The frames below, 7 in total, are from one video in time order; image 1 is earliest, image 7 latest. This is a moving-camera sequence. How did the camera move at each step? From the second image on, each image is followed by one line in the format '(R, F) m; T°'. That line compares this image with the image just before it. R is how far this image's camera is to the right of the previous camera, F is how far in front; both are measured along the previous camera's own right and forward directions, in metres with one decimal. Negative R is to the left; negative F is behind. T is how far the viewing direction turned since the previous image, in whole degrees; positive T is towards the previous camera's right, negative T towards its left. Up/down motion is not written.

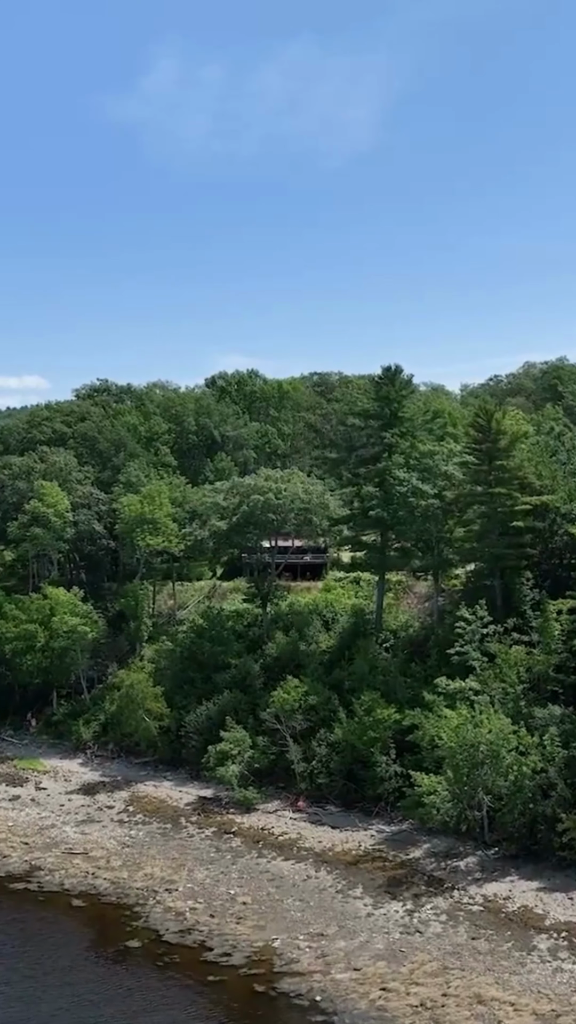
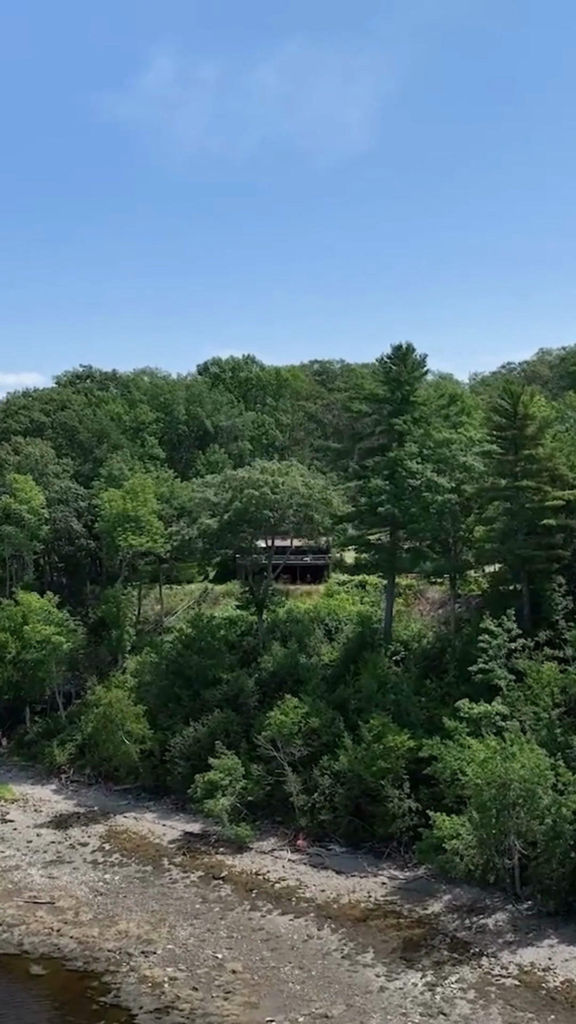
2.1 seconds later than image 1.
(+0.1, +4.2) m; 0°
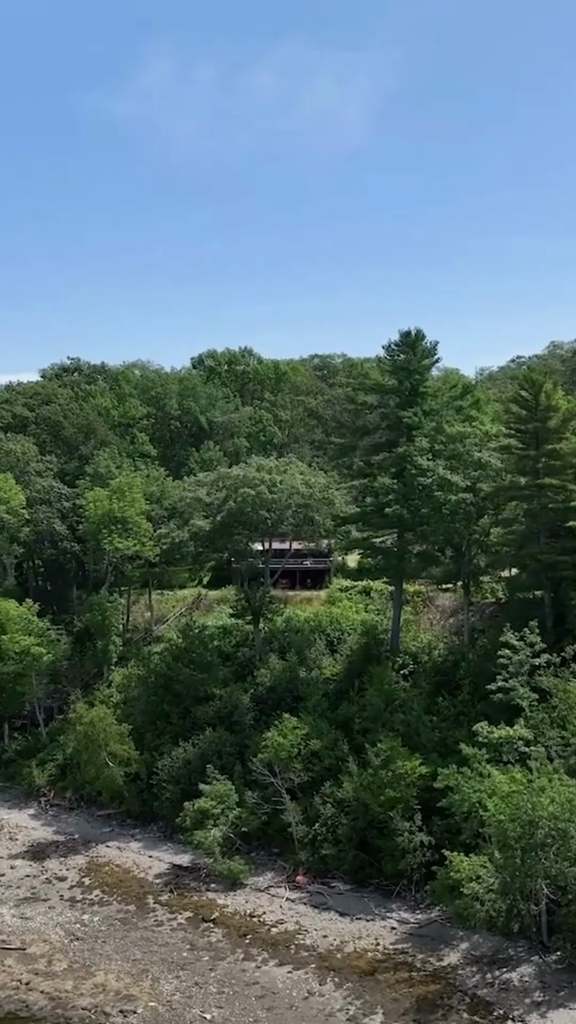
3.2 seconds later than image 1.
(0.0, +2.8) m; 0°
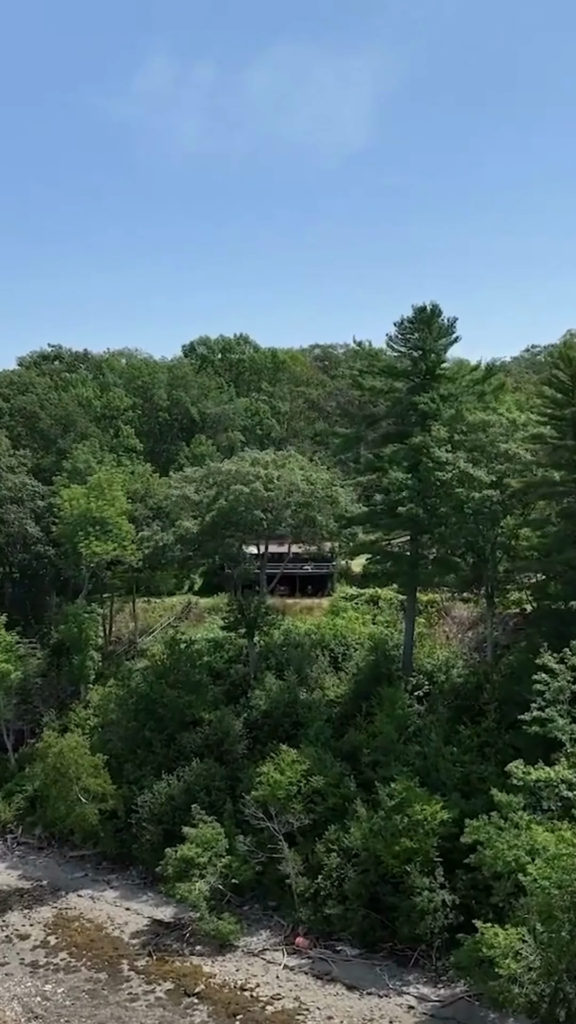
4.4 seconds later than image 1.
(+0.1, +3.8) m; 0°
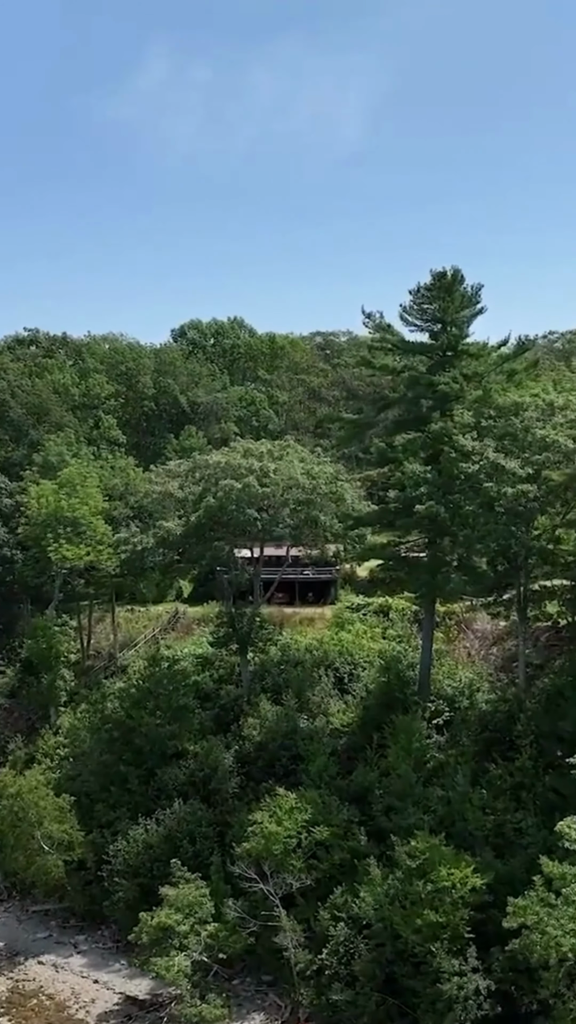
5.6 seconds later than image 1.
(+0.1, +3.9) m; 0°
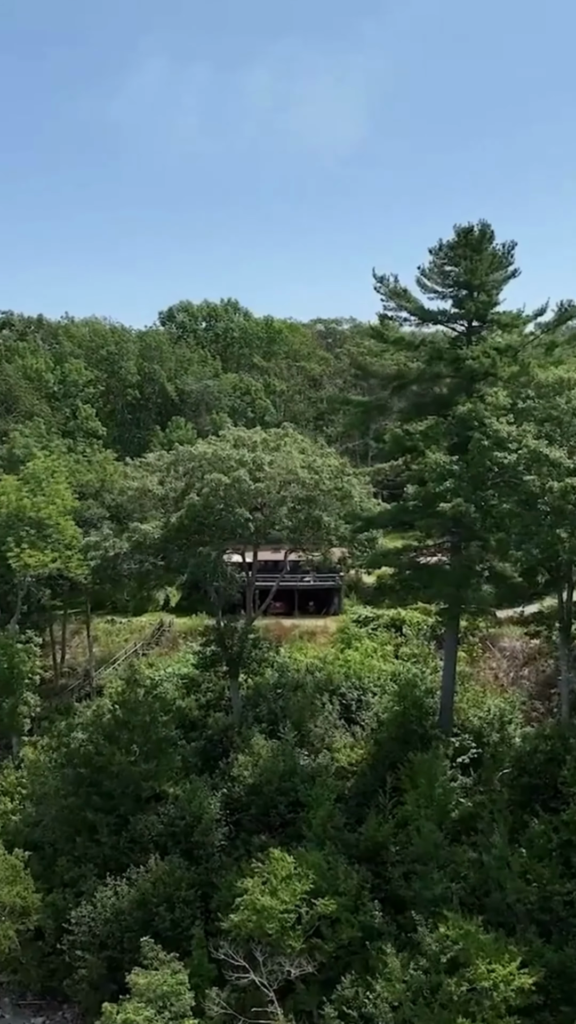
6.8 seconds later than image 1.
(+0.1, +3.7) m; 0°
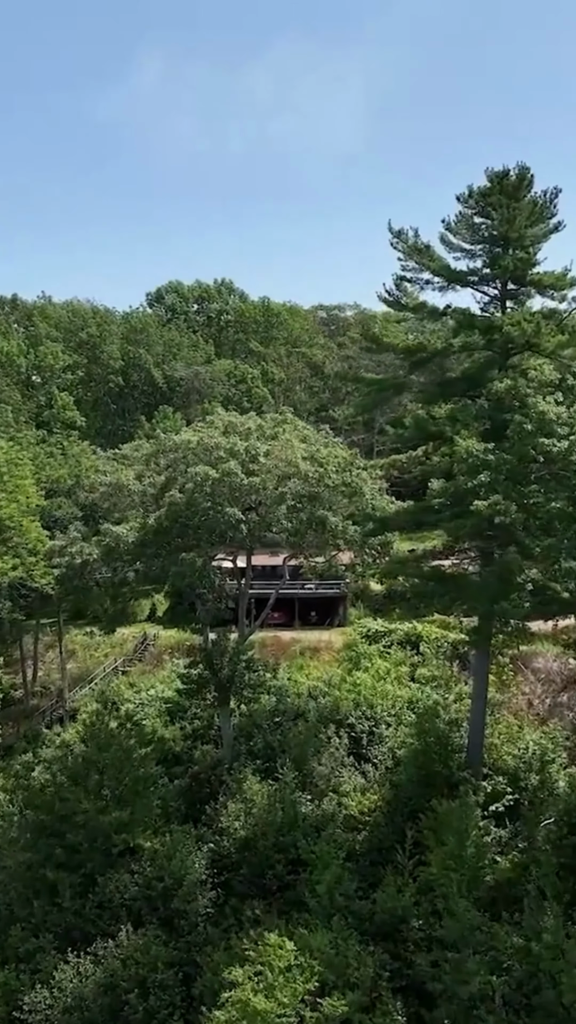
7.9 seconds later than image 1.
(0.0, +3.3) m; 0°
